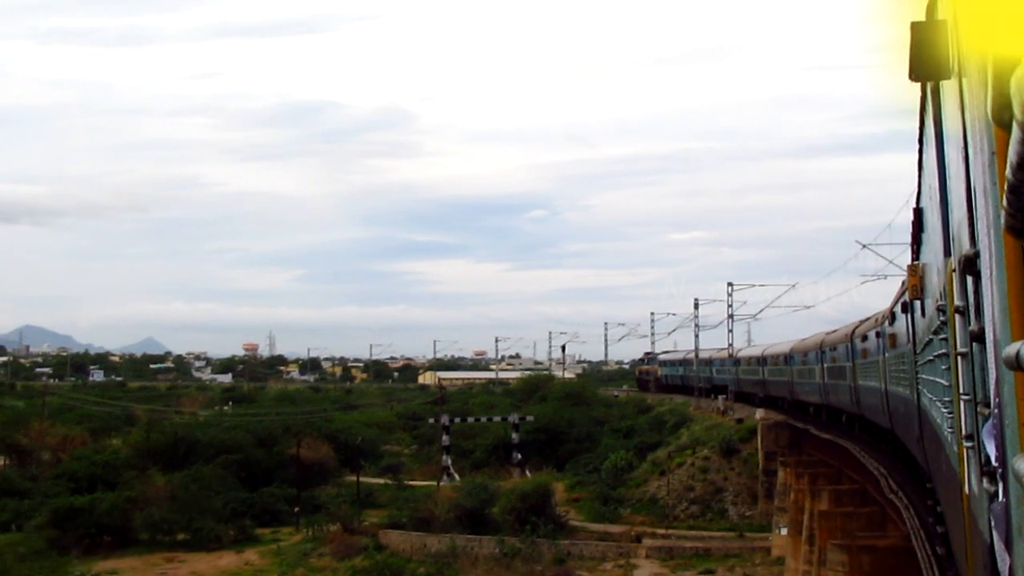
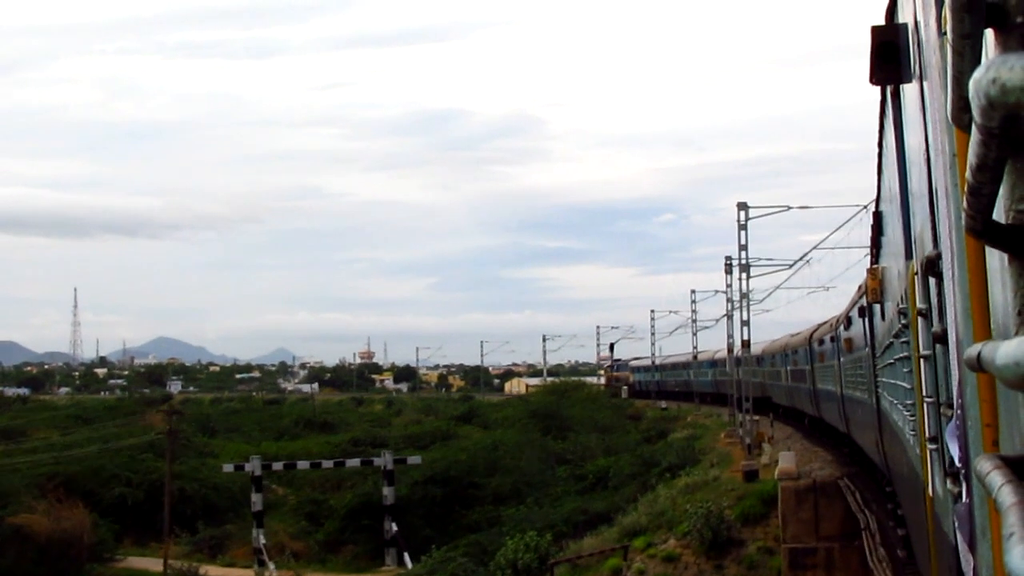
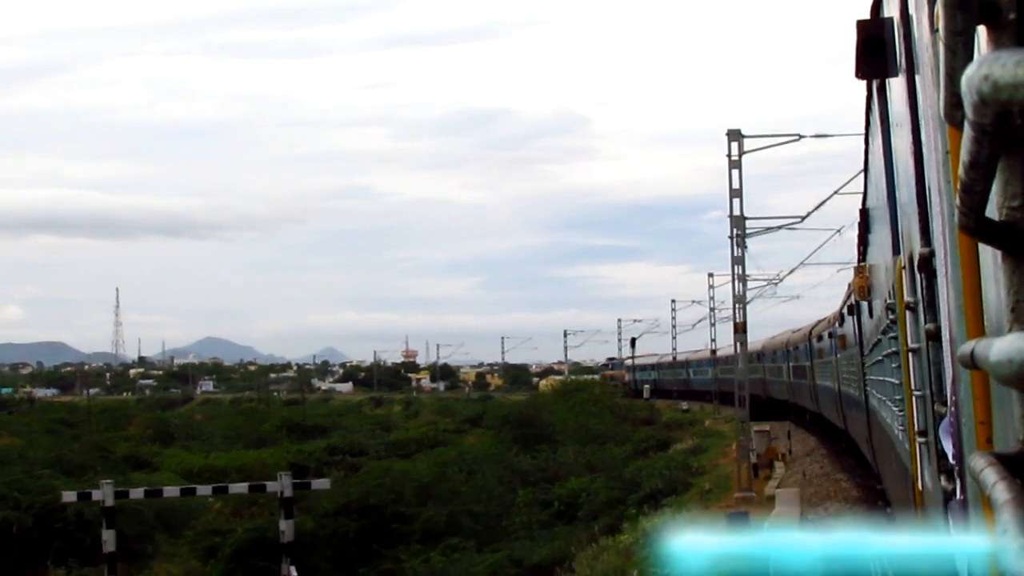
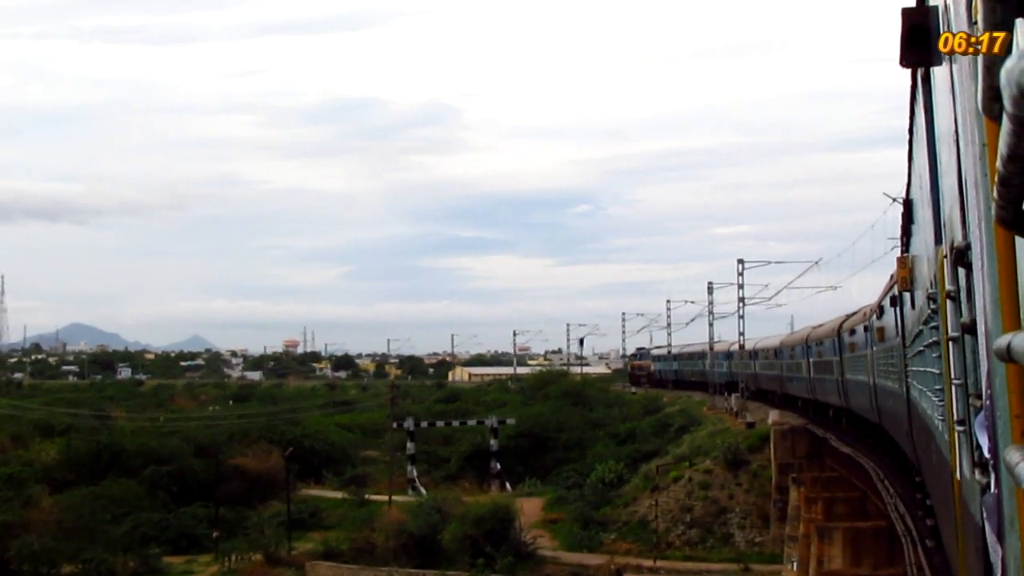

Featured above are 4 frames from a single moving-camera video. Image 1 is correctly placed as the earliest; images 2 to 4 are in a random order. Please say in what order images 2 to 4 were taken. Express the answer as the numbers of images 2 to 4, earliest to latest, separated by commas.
4, 2, 3
